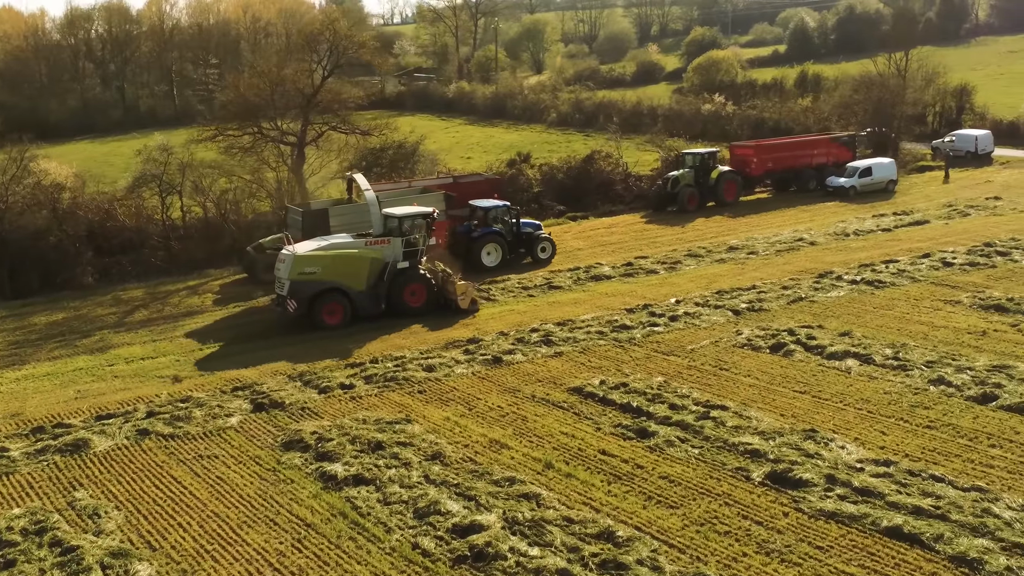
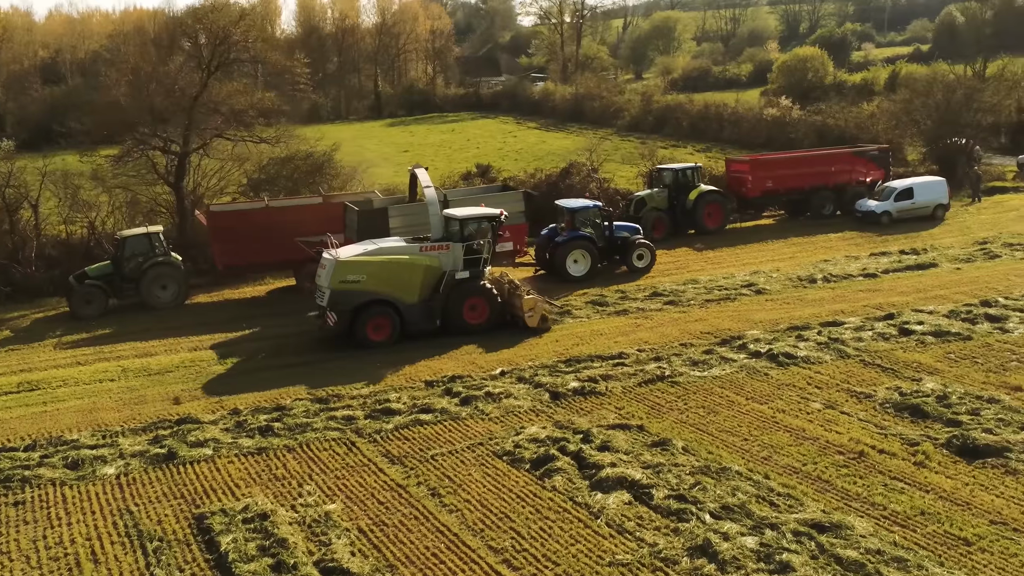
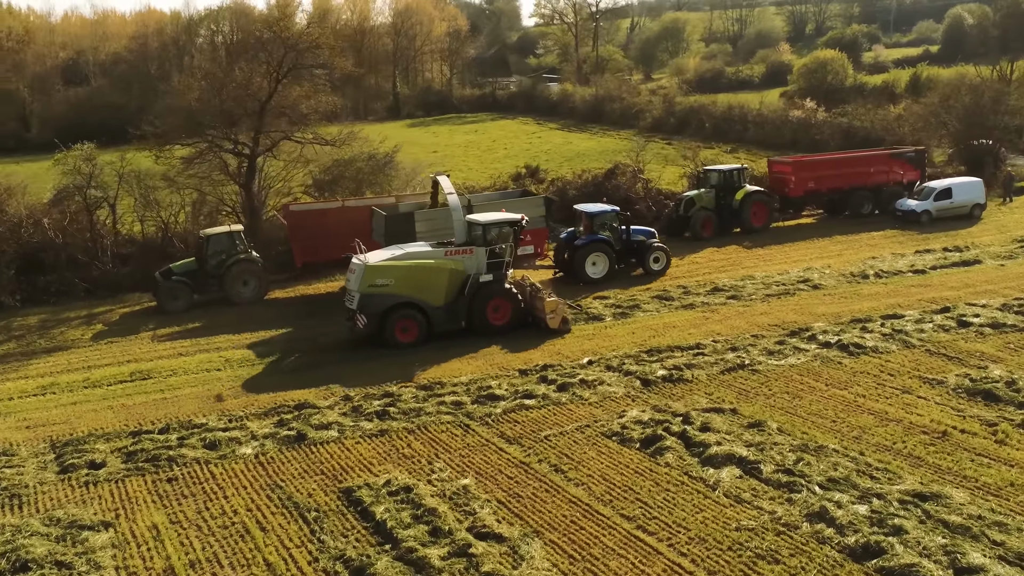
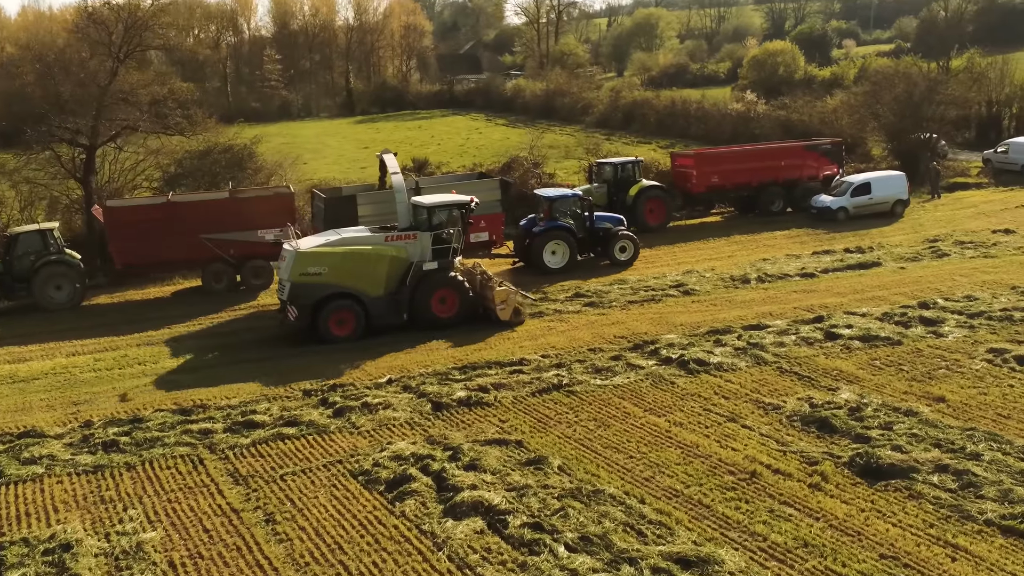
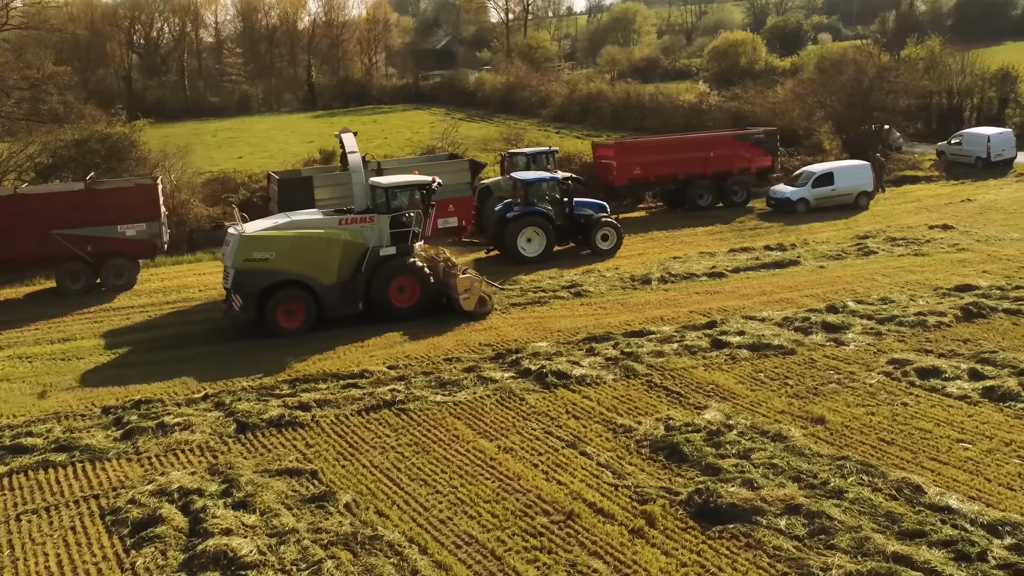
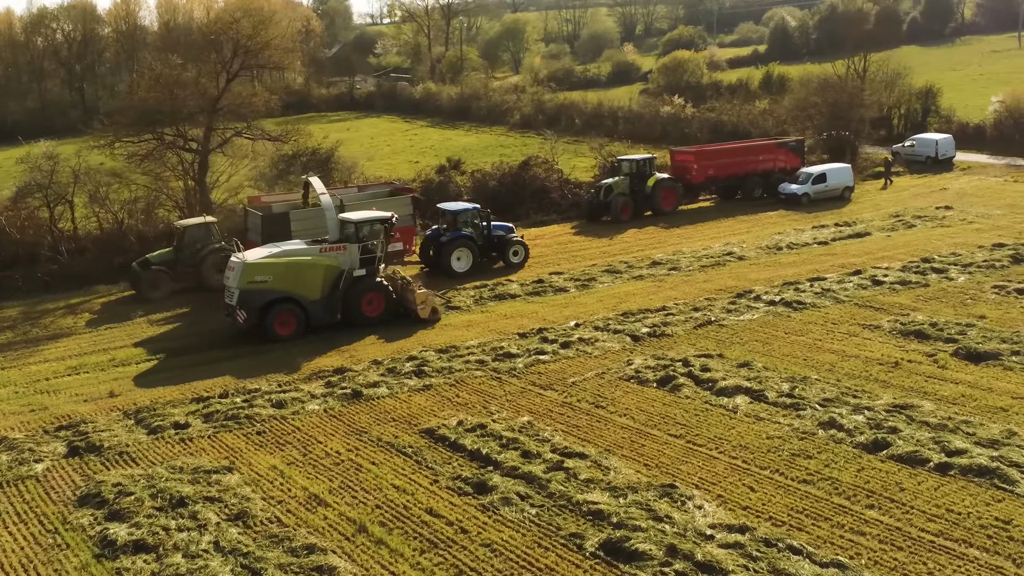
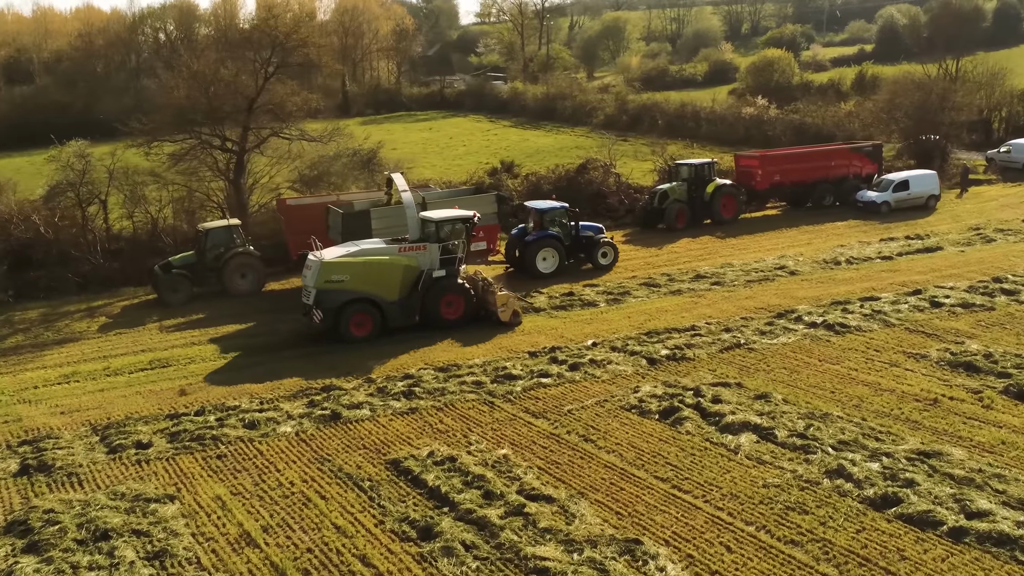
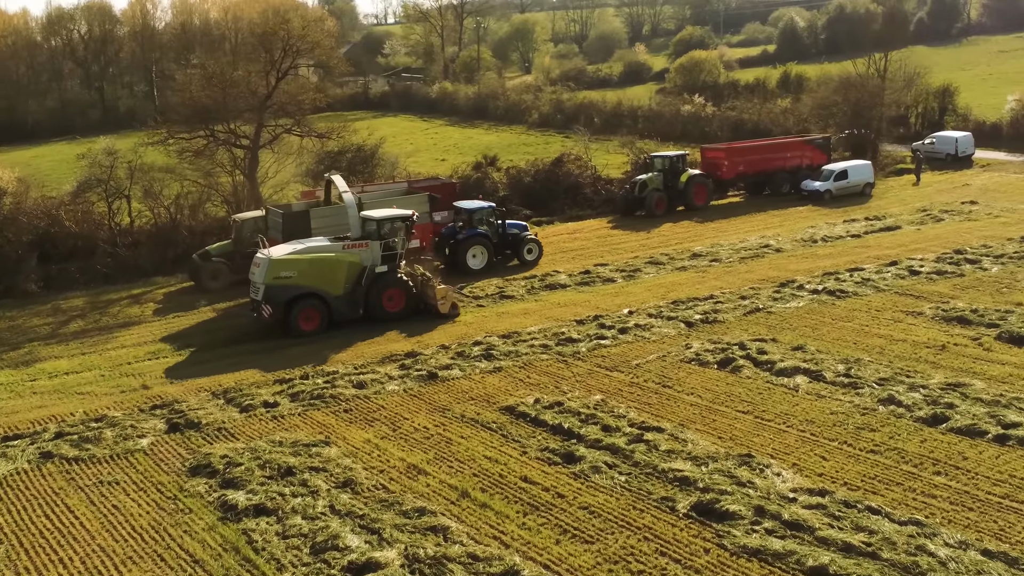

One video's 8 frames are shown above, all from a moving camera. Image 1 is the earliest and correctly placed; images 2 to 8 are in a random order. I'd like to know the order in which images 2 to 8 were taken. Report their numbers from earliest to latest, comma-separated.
8, 6, 7, 3, 2, 4, 5
